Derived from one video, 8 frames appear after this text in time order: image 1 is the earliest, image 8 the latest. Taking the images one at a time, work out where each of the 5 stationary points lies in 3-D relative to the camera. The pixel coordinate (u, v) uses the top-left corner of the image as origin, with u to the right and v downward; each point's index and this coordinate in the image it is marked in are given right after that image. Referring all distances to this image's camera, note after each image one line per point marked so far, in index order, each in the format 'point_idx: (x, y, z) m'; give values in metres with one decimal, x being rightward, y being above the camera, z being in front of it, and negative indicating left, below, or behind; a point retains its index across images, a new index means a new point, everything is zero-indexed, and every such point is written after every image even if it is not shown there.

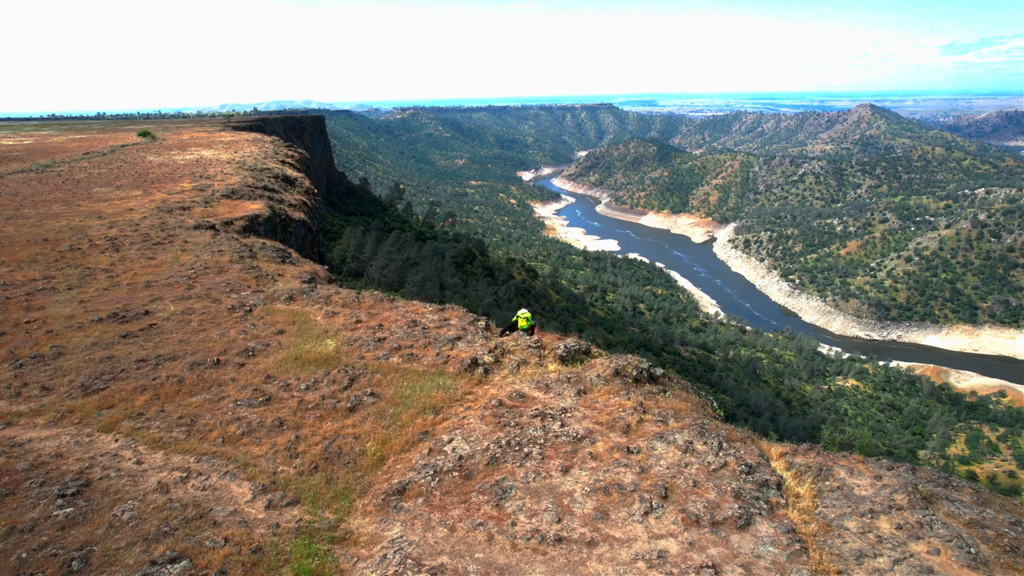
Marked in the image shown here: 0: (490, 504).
0: (-0.2, -2.1, +6.9) m
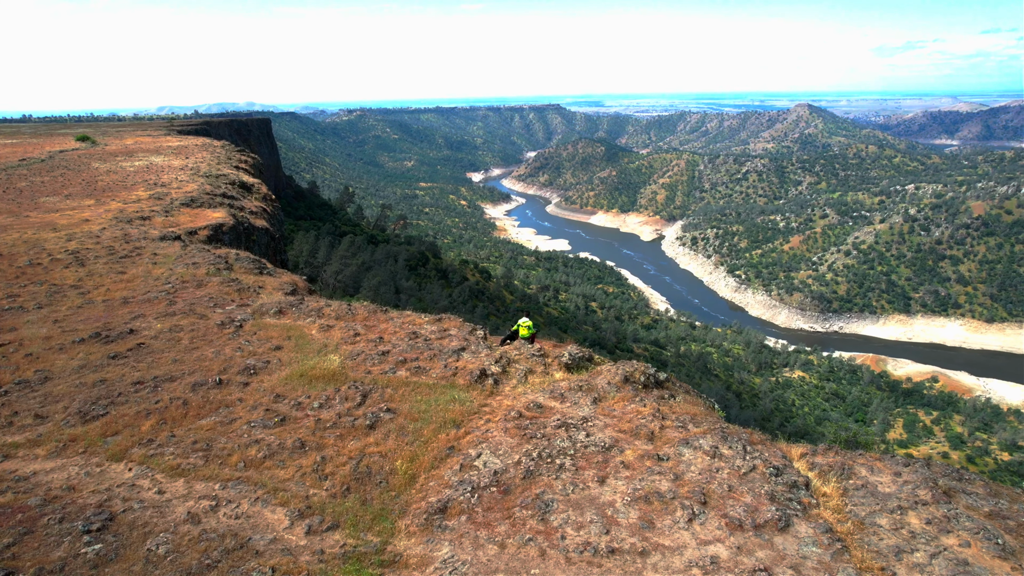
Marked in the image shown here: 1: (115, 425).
0: (+0.2, -2.3, +6.9) m
1: (-5.1, -1.7, +8.9) m
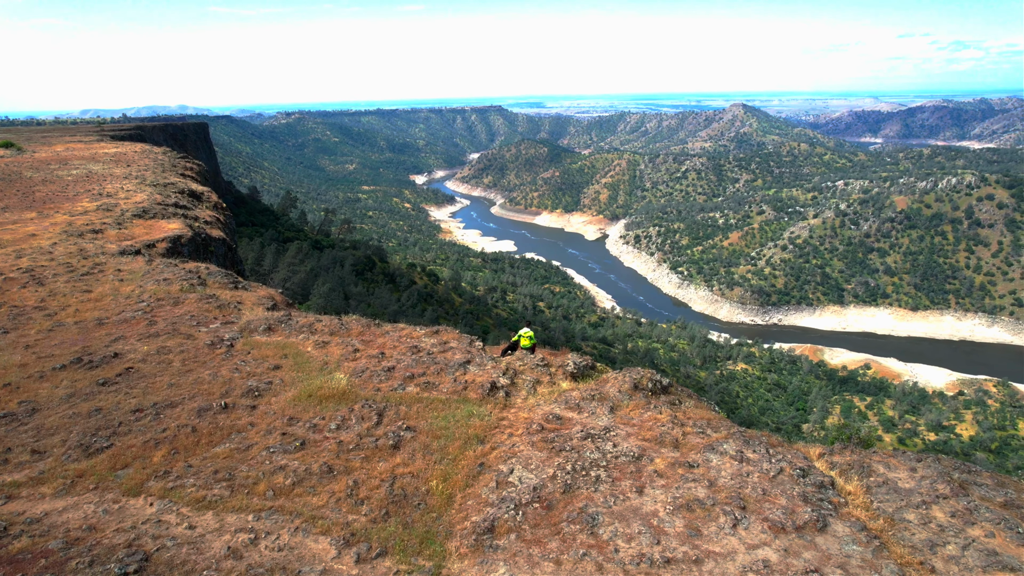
0: (+0.7, -2.5, +6.9) m
1: (-4.8, -2.1, +8.5) m
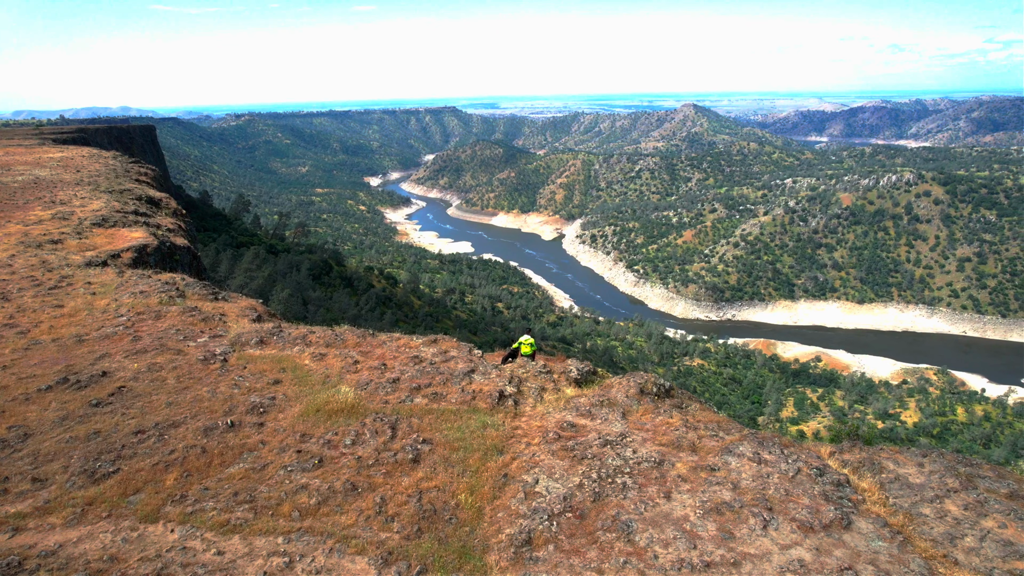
0: (+1.1, -2.6, +7.0) m
1: (-4.5, -2.3, +8.2) m
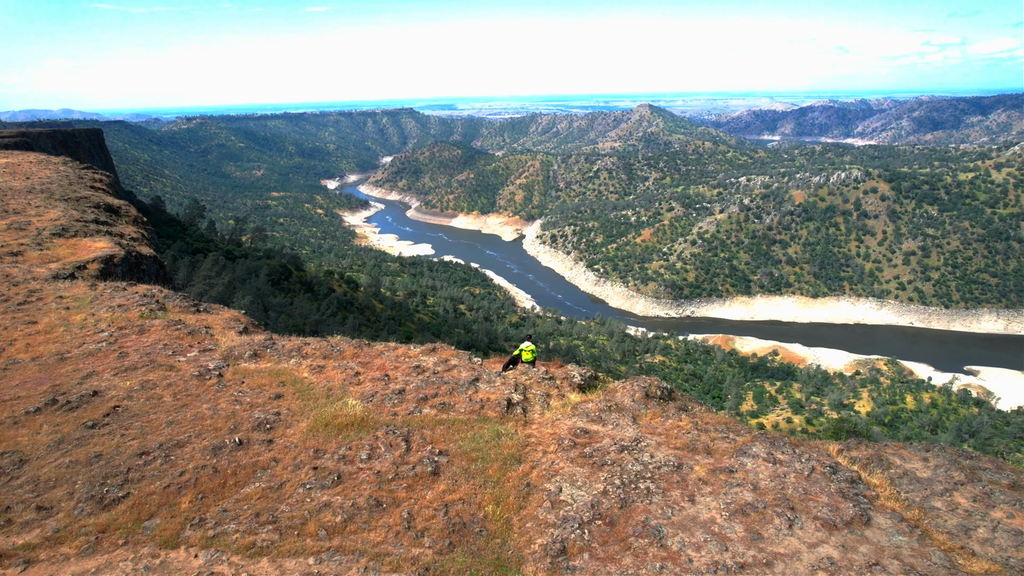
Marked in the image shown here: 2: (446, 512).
0: (+1.5, -2.7, +7.1) m
1: (-4.2, -2.5, +7.9) m
2: (-0.8, -2.5, +7.8) m
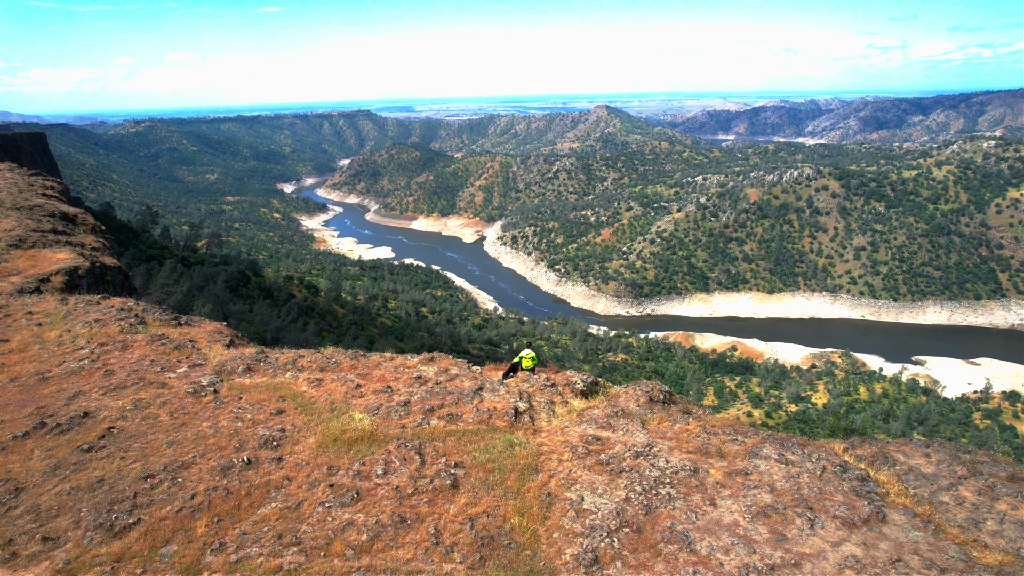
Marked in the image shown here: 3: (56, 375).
0: (+1.8, -2.8, +7.2) m
1: (-3.9, -2.7, +7.6) m
2: (-0.5, -2.7, +7.7) m
3: (-7.8, -1.5, +11.8) m
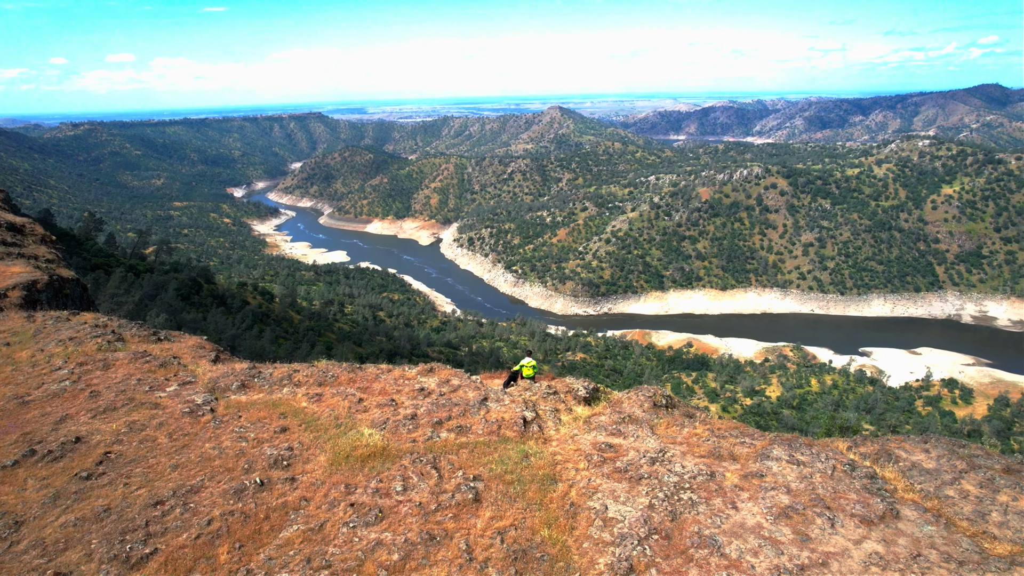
0: (+2.2, -2.9, +7.3) m
1: (-3.5, -2.9, +7.4) m
2: (-0.1, -2.8, +7.7) m
3: (-7.7, -1.8, +11.3) m
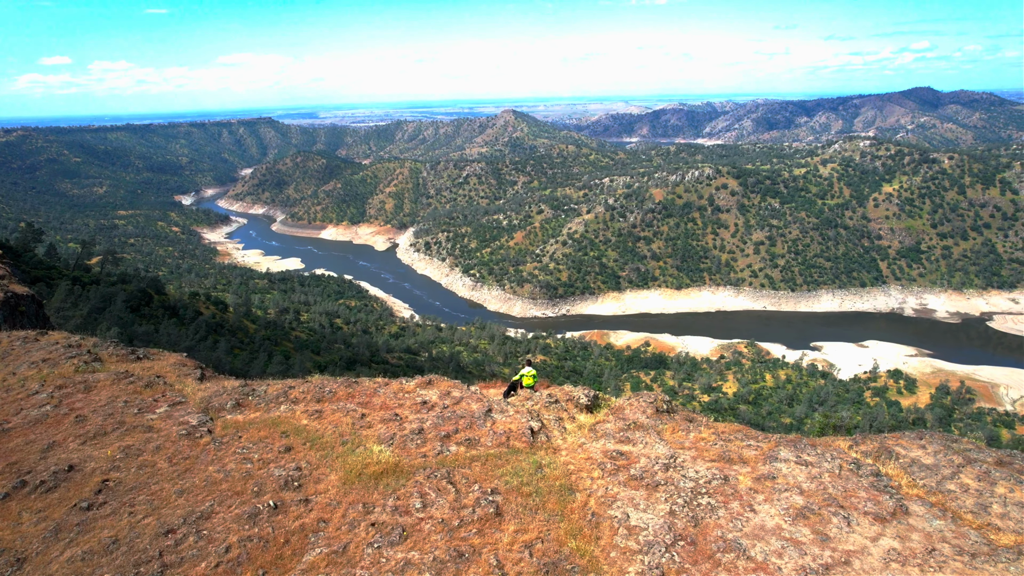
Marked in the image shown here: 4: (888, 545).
0: (+2.5, -3.0, +7.5) m
1: (-3.2, -3.1, +7.1) m
2: (+0.2, -3.0, +7.7) m
3: (-7.7, -2.1, +10.7) m
4: (+4.2, -2.9, +7.7) m
